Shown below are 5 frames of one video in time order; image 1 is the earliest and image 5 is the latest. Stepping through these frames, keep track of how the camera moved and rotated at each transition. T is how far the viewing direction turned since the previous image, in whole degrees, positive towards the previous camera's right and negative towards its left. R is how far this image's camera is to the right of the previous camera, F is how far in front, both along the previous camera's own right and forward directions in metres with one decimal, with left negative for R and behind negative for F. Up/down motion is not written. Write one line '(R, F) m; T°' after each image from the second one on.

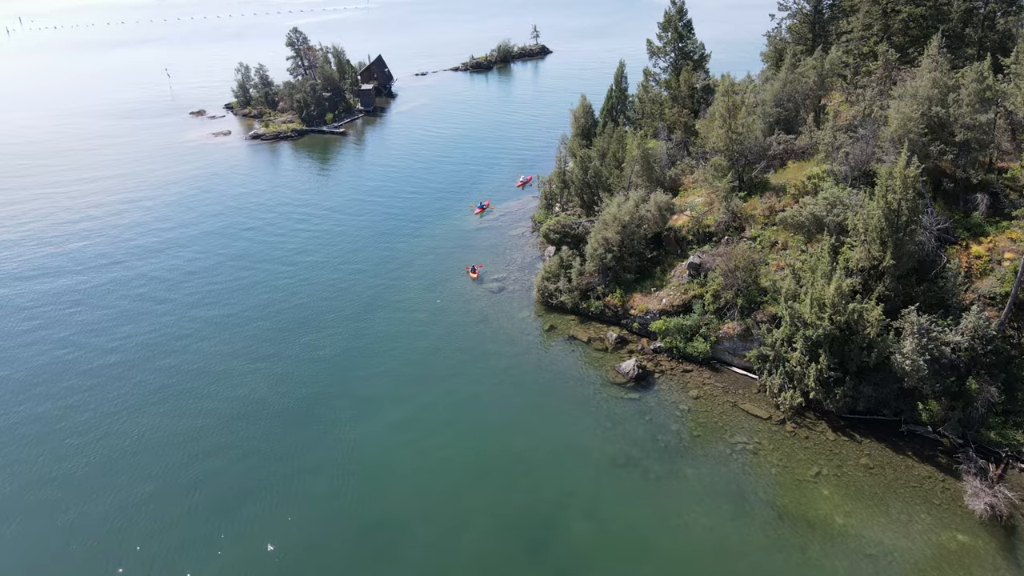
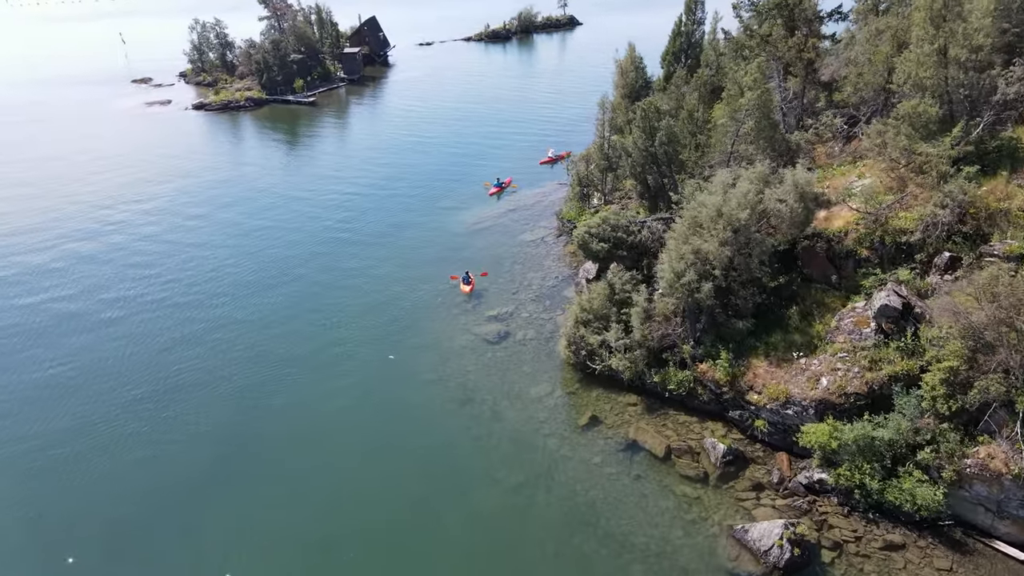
(+0.5, +26.2) m; -2°
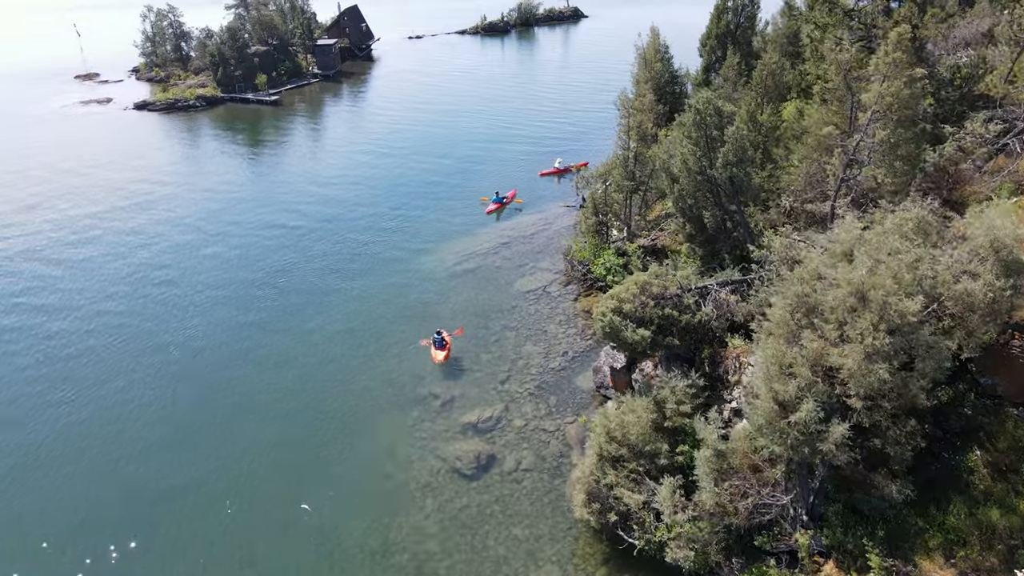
(+0.5, +12.7) m; 0°
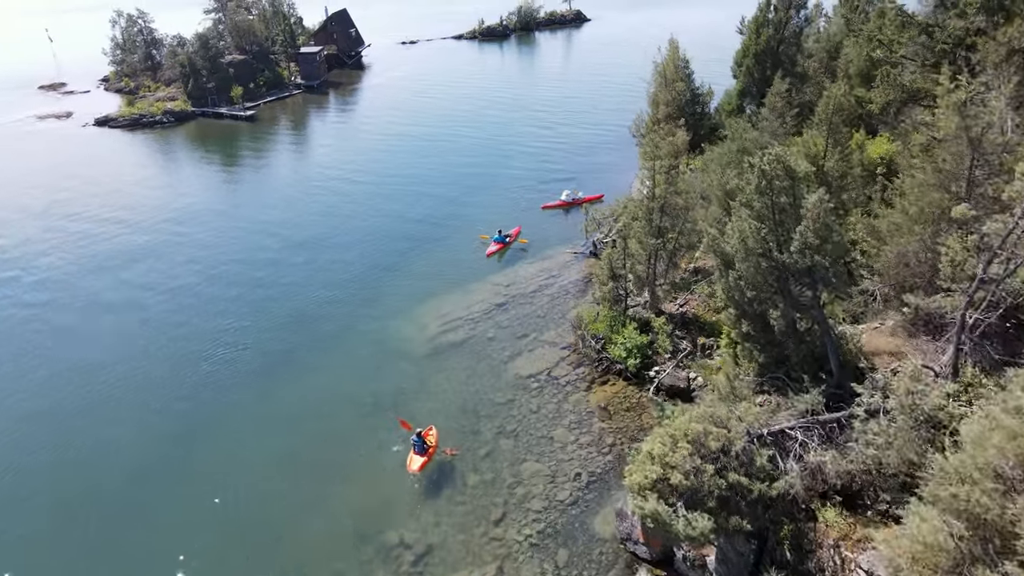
(+0.1, +6.7) m; 0°
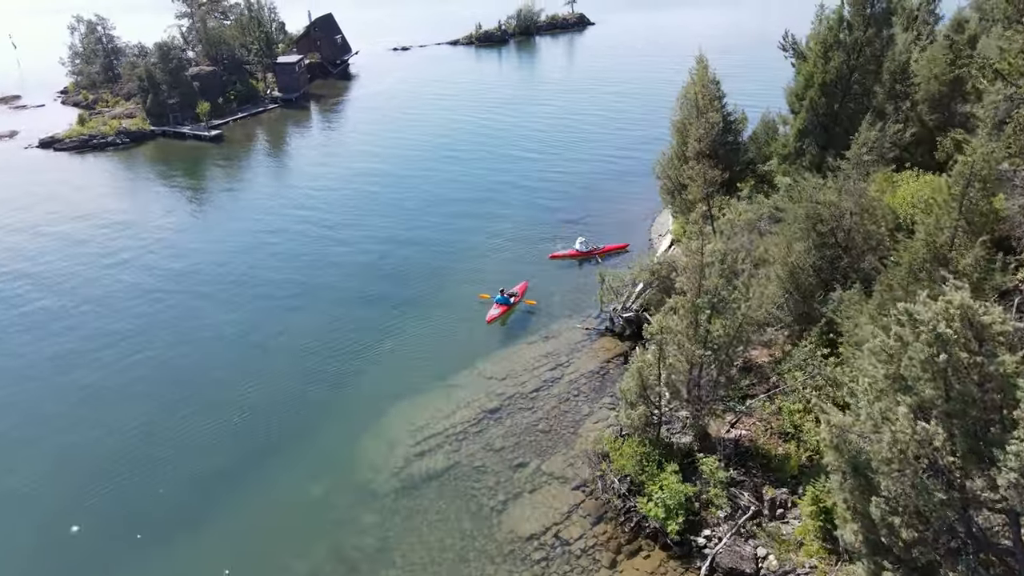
(+0.1, +7.6) m; 0°
